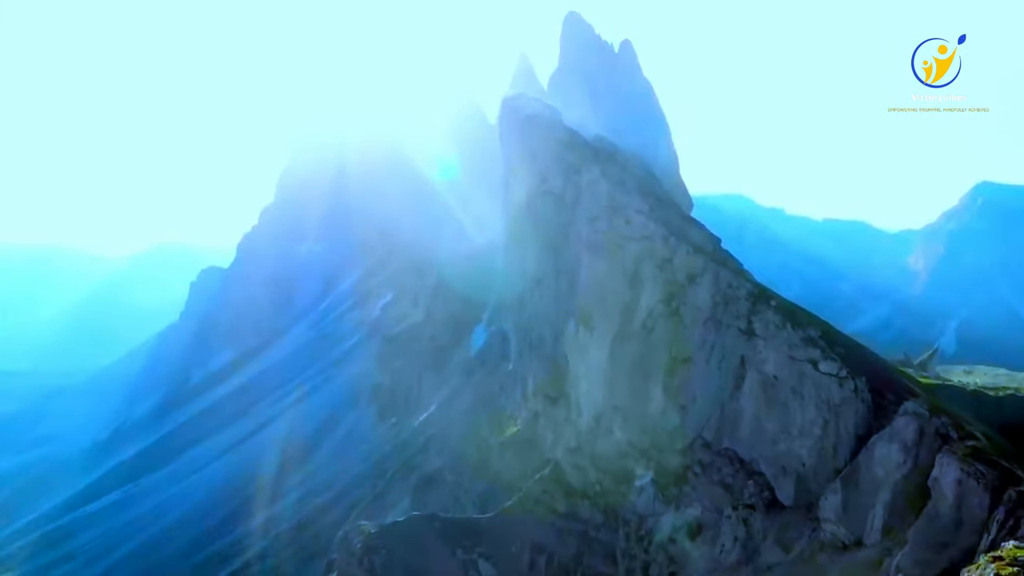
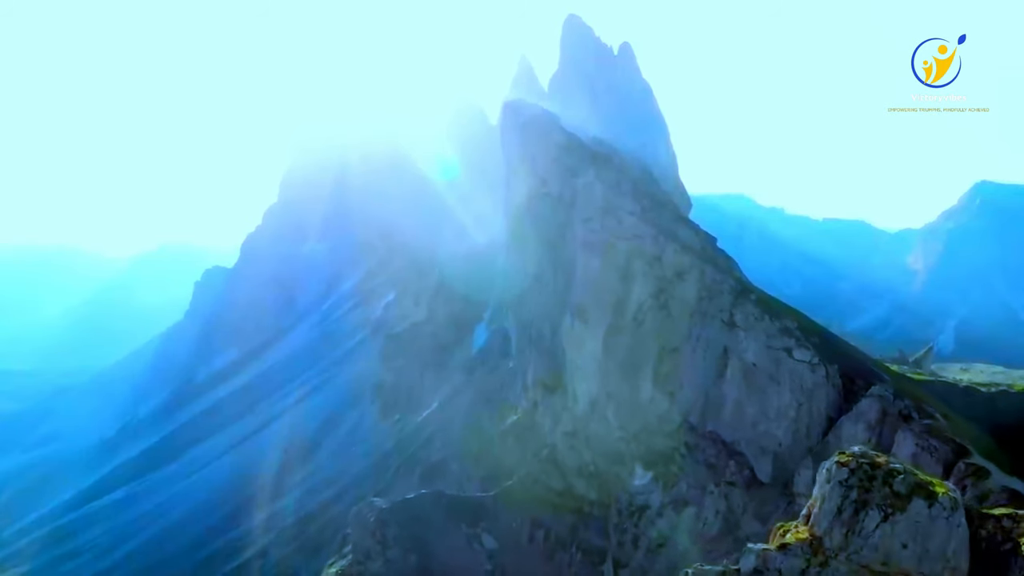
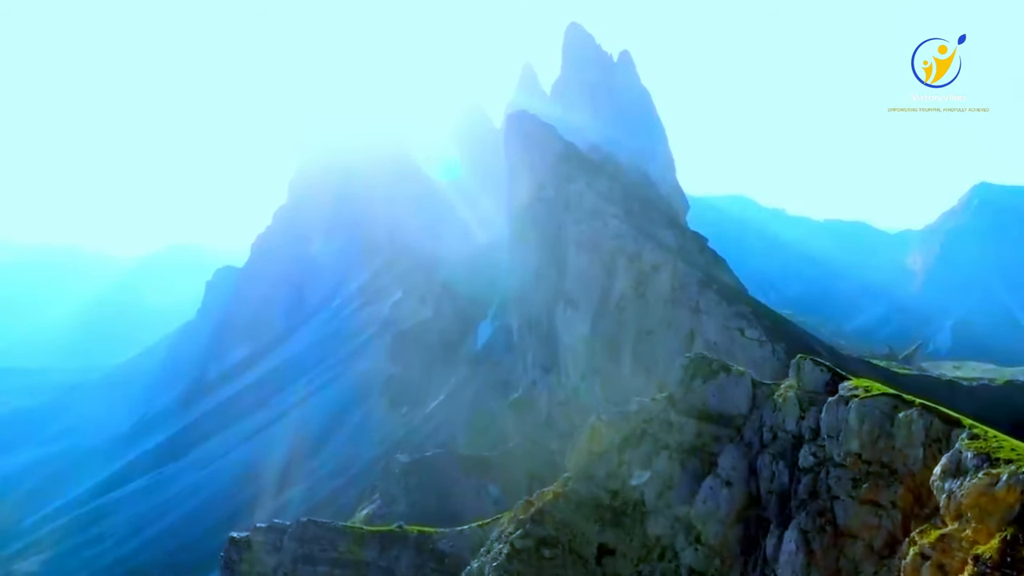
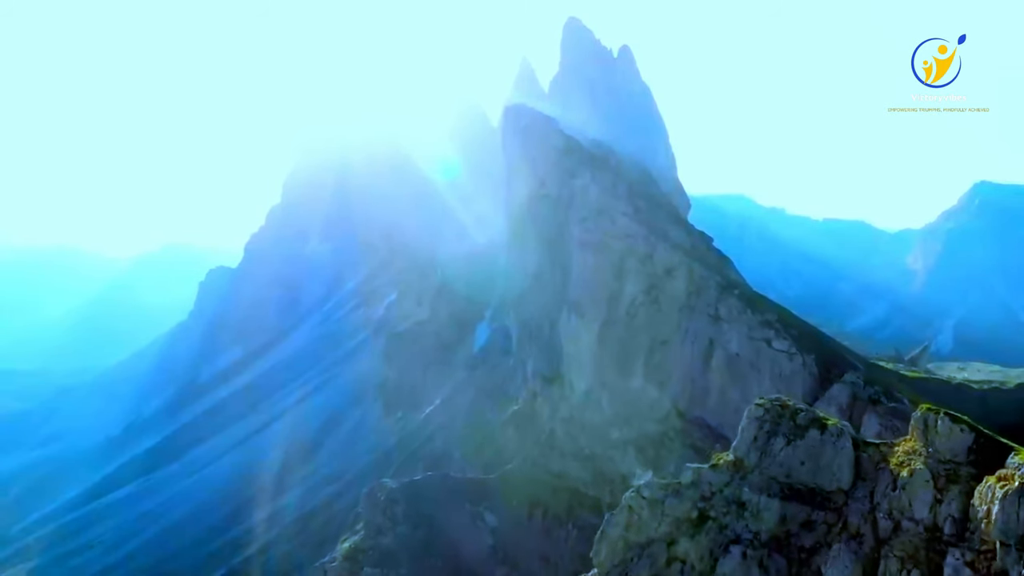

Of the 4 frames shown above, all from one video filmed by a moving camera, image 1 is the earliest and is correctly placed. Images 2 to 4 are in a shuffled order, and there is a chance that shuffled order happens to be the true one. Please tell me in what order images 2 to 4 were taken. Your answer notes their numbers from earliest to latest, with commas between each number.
2, 4, 3
